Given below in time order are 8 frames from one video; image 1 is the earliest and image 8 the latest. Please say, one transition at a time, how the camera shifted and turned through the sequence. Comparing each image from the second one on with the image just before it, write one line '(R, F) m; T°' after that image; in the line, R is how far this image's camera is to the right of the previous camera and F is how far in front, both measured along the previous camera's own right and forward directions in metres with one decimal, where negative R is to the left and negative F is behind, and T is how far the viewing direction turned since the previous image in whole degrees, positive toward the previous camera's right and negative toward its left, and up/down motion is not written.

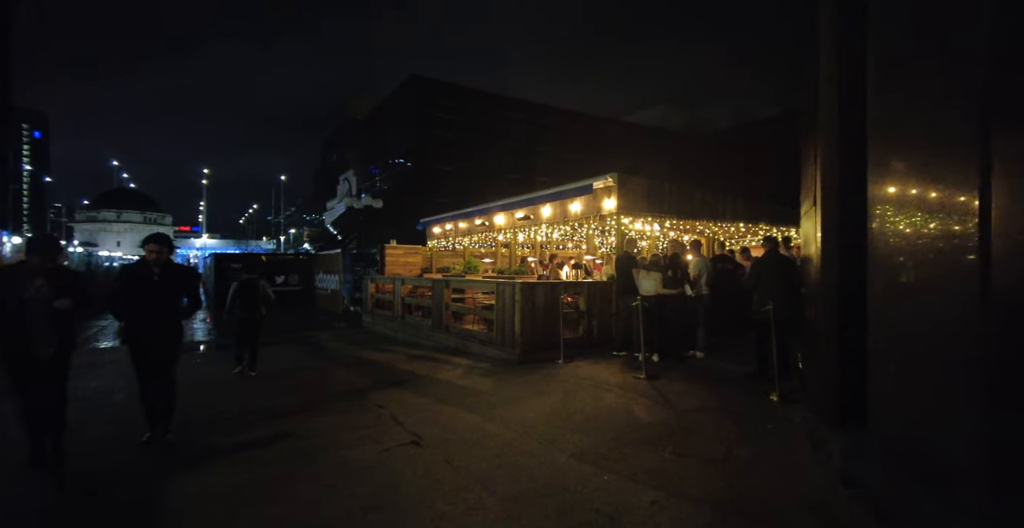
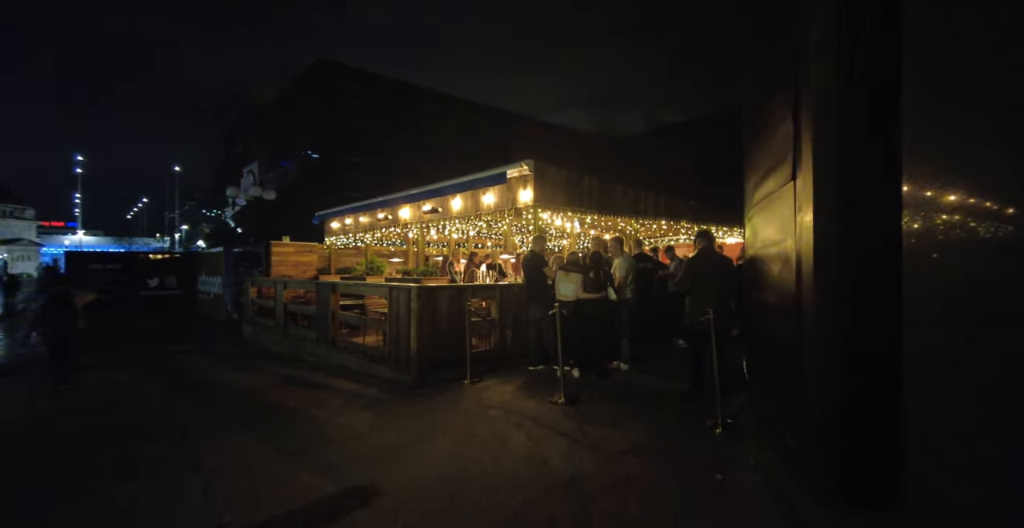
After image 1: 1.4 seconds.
(+0.4, +1.3) m; +9°
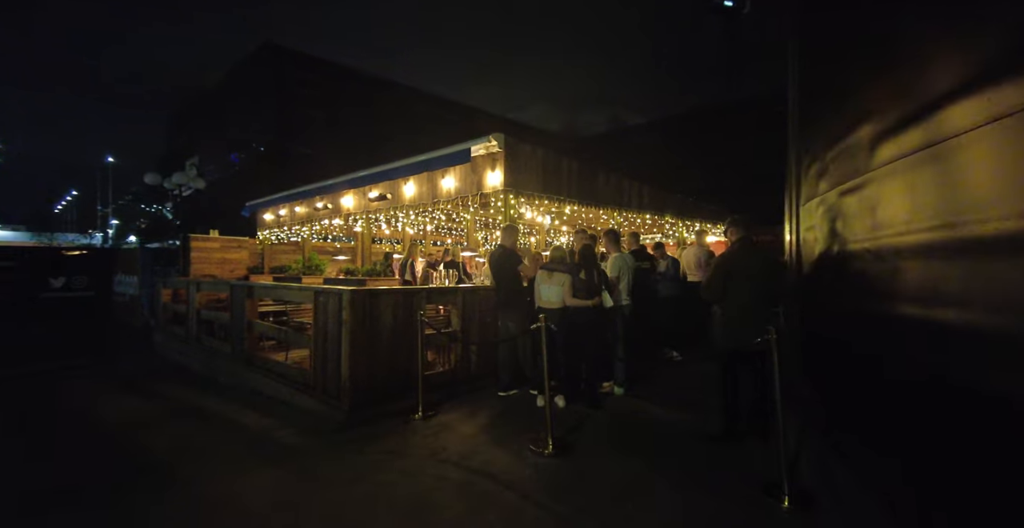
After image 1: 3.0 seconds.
(-0.1, +1.5) m; +5°
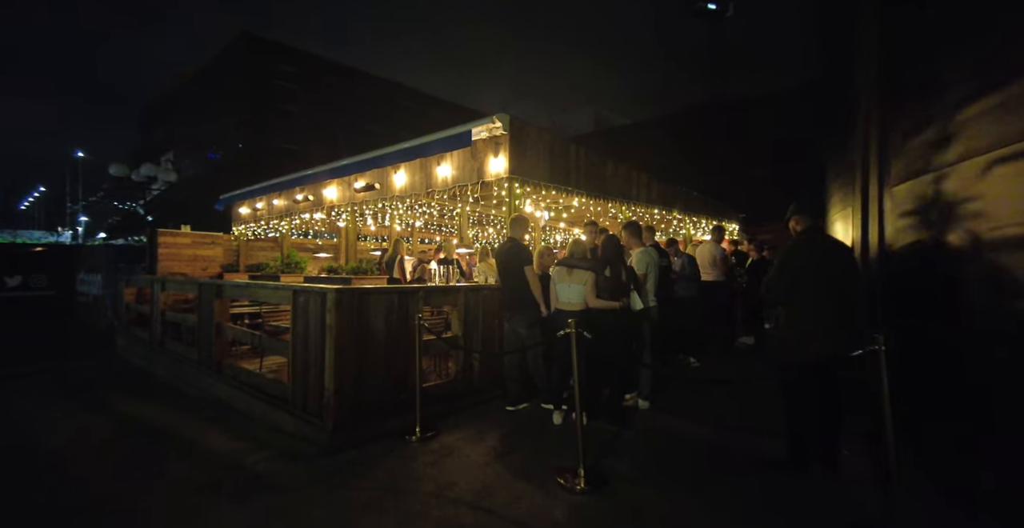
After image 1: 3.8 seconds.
(-0.3, +0.7) m; +2°
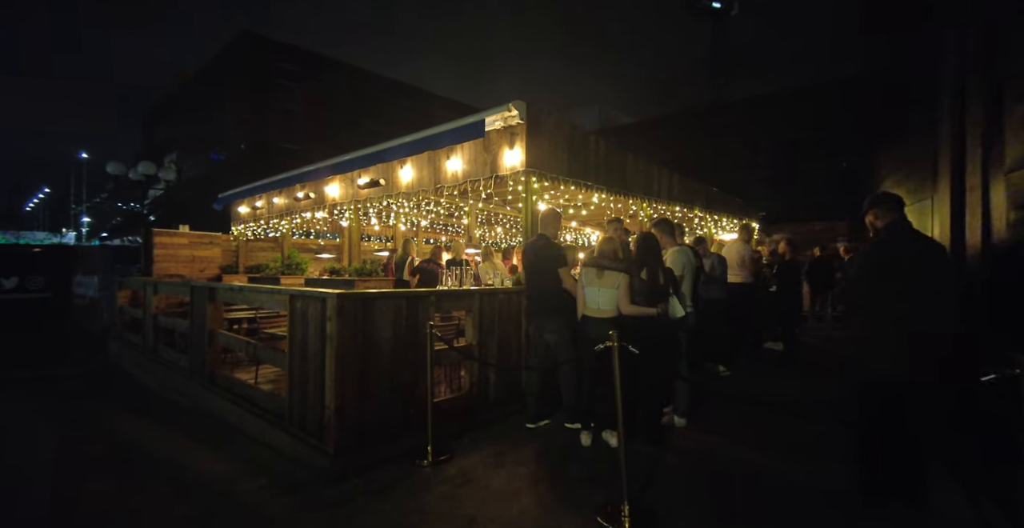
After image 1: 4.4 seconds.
(-0.2, +0.5) m; 0°
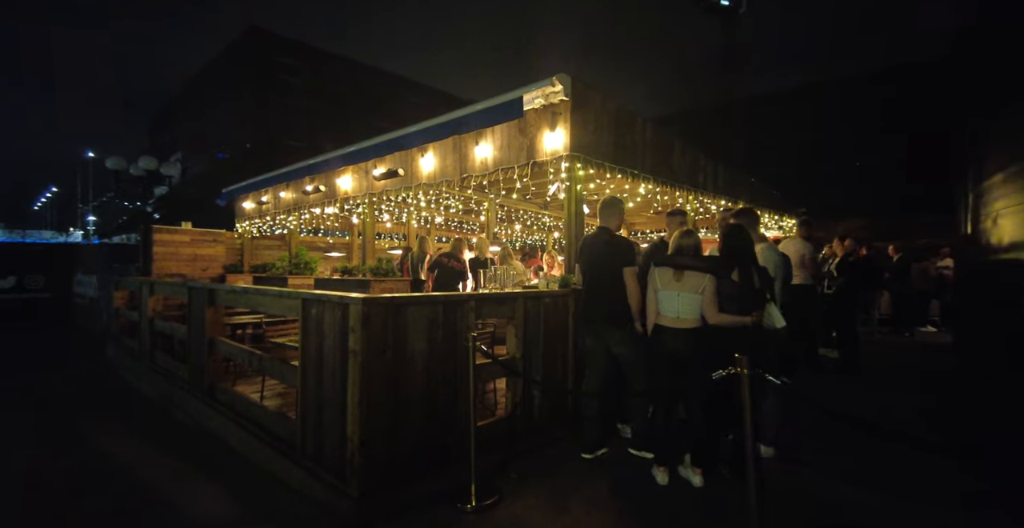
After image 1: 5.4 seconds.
(-0.4, +0.7) m; -1°
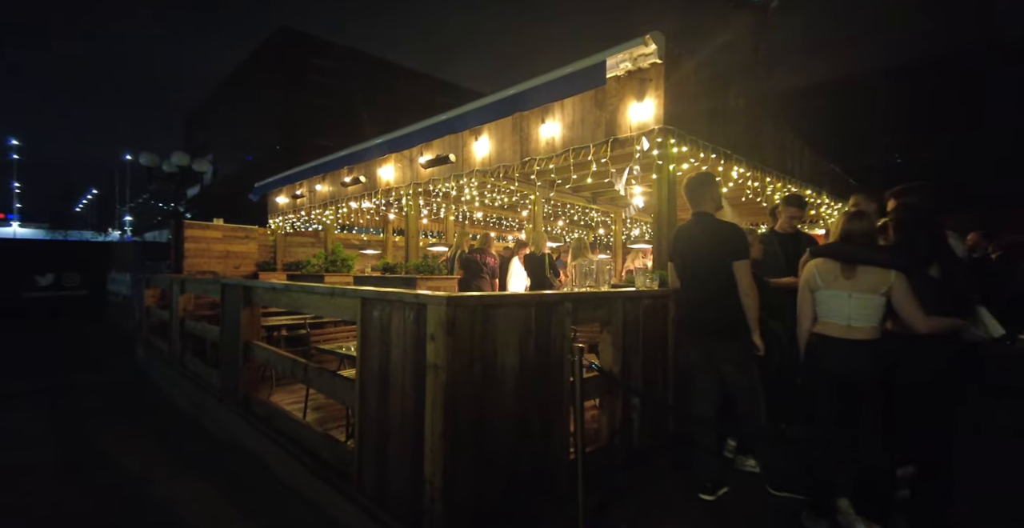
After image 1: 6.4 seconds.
(-0.5, +0.7) m; -3°
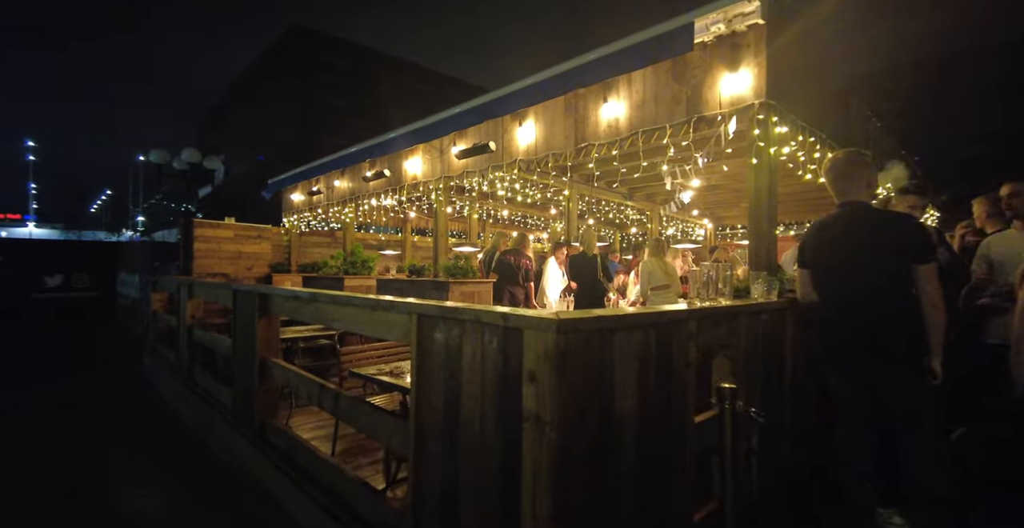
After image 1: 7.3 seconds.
(-0.5, +0.7) m; -1°
